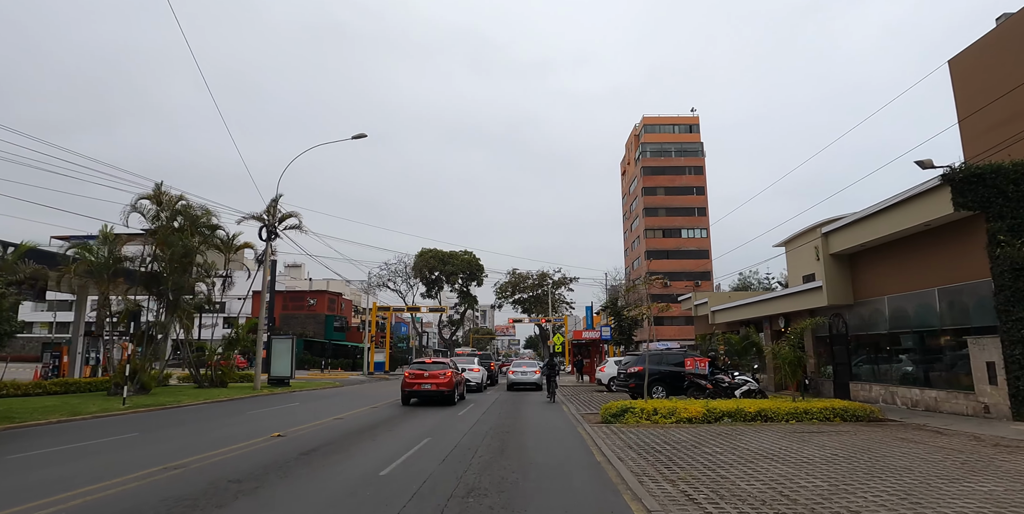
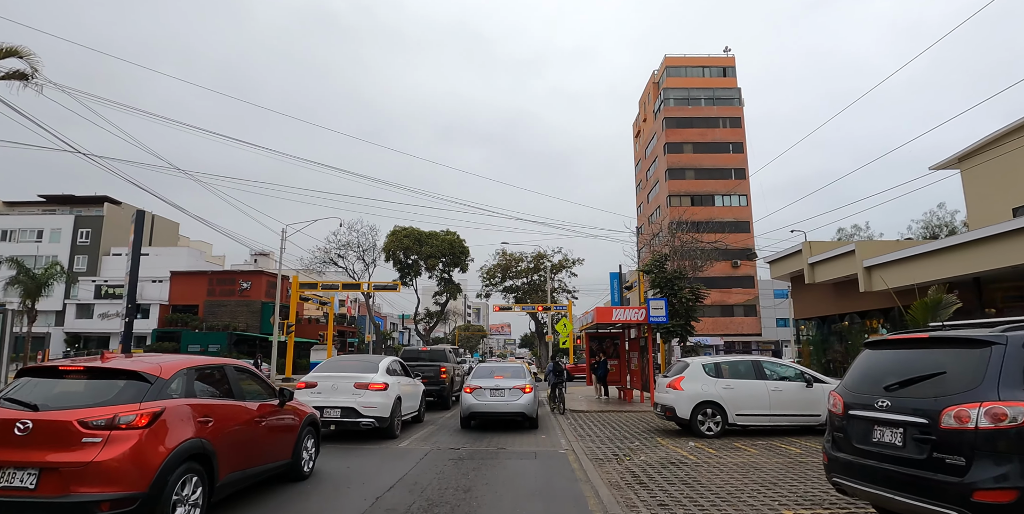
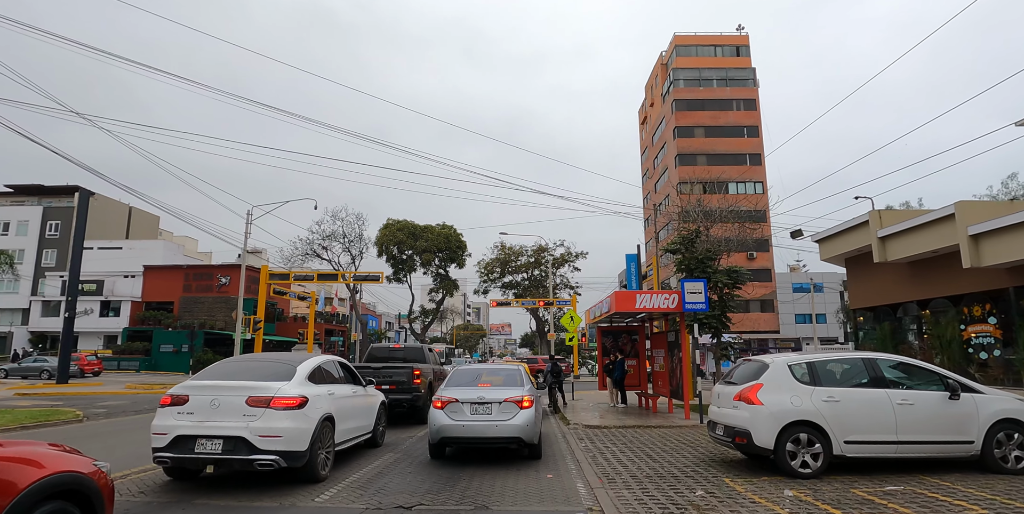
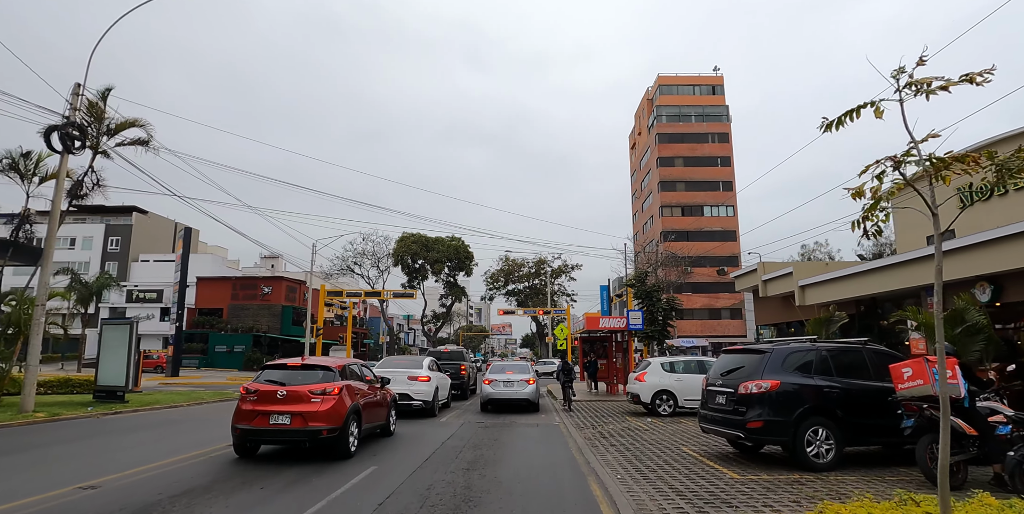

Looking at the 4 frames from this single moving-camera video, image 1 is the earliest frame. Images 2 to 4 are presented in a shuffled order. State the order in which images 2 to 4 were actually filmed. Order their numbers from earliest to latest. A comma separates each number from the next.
4, 2, 3
